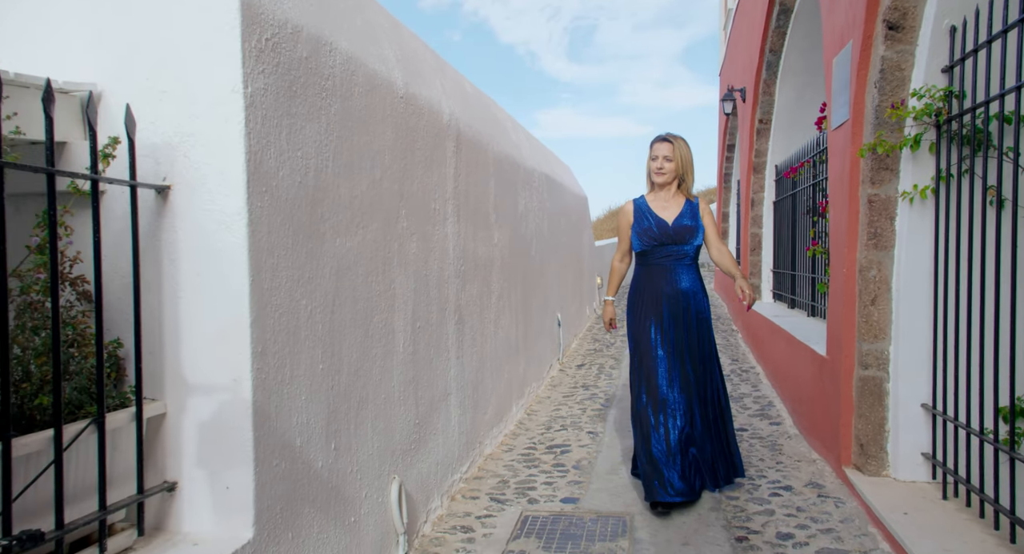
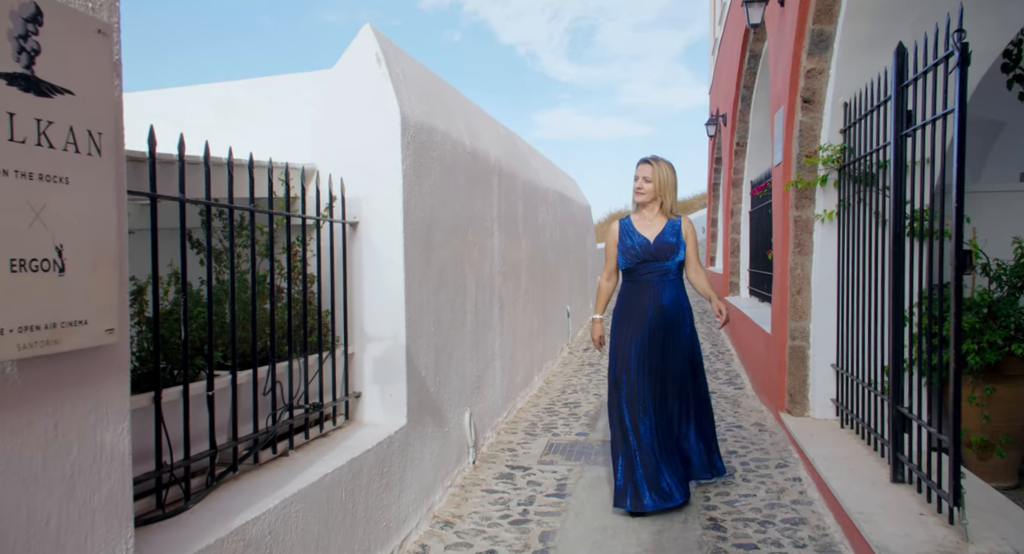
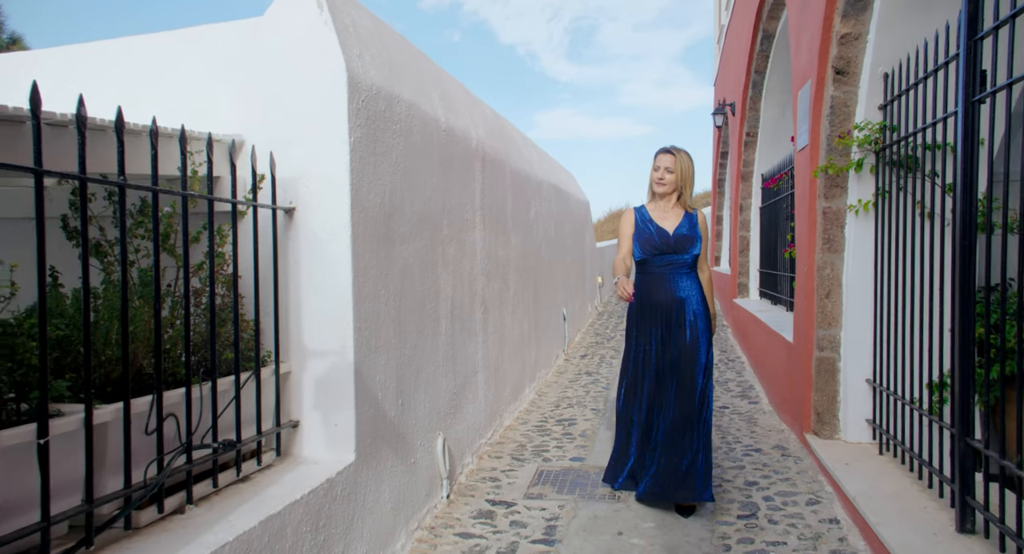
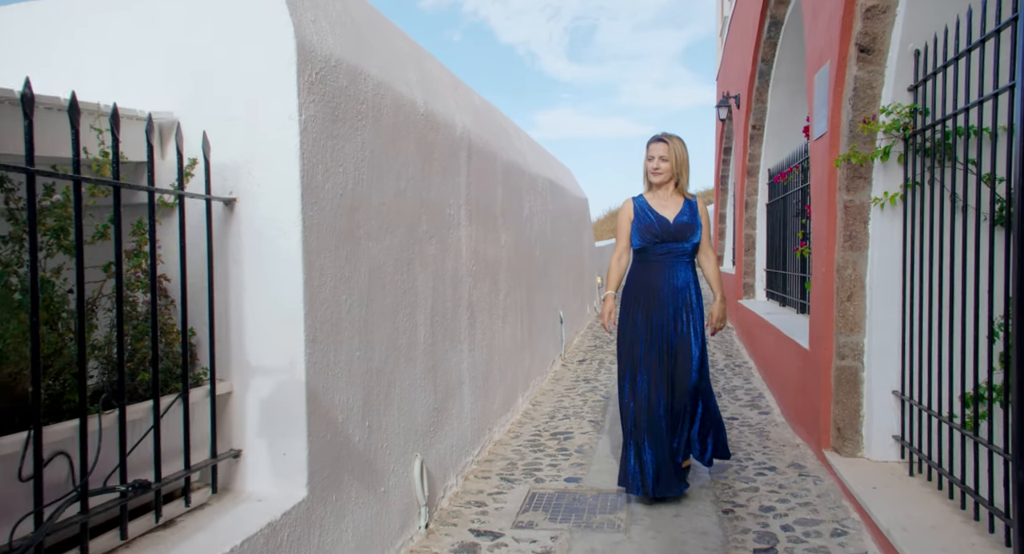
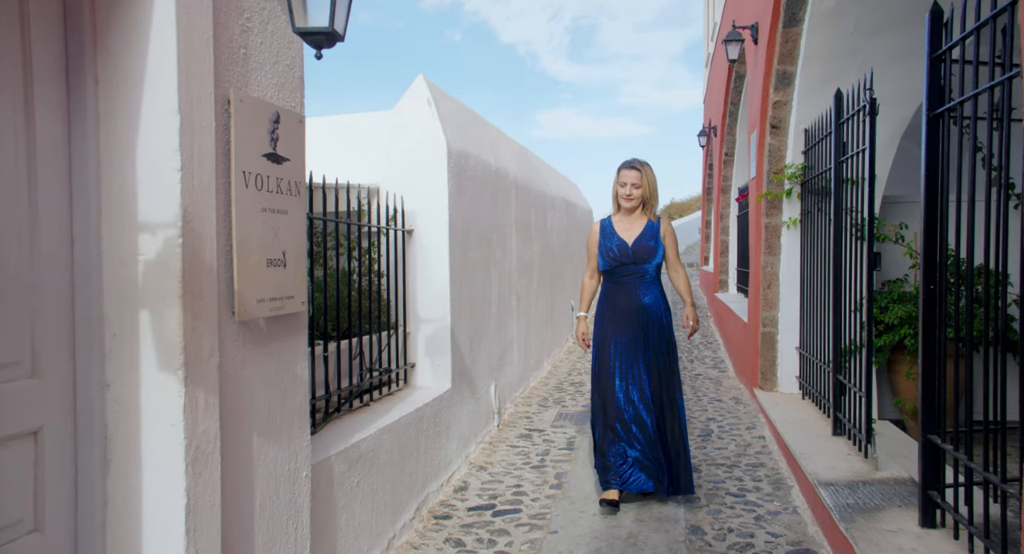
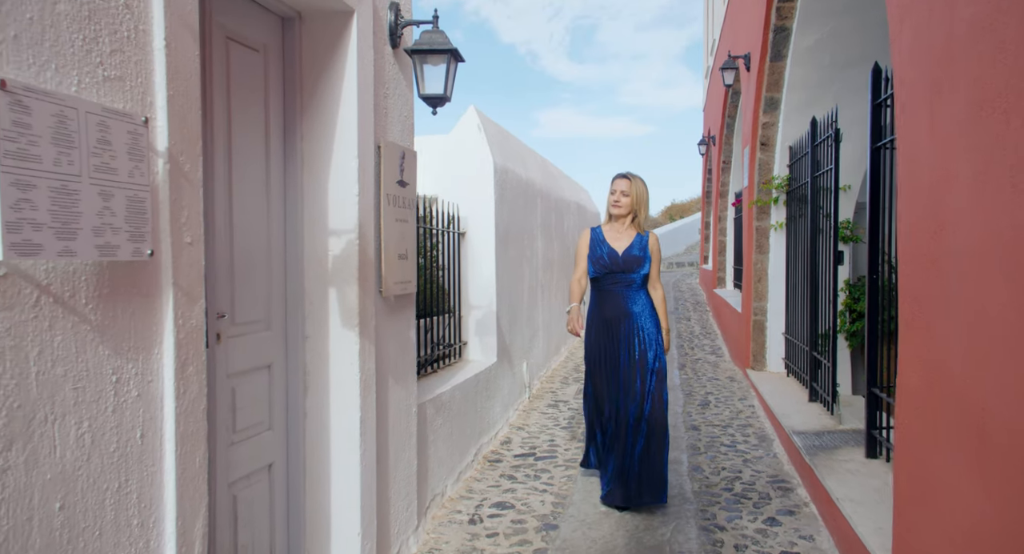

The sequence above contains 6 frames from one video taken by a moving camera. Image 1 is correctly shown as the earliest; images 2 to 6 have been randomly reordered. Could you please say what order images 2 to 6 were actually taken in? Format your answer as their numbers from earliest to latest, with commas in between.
4, 3, 2, 5, 6
